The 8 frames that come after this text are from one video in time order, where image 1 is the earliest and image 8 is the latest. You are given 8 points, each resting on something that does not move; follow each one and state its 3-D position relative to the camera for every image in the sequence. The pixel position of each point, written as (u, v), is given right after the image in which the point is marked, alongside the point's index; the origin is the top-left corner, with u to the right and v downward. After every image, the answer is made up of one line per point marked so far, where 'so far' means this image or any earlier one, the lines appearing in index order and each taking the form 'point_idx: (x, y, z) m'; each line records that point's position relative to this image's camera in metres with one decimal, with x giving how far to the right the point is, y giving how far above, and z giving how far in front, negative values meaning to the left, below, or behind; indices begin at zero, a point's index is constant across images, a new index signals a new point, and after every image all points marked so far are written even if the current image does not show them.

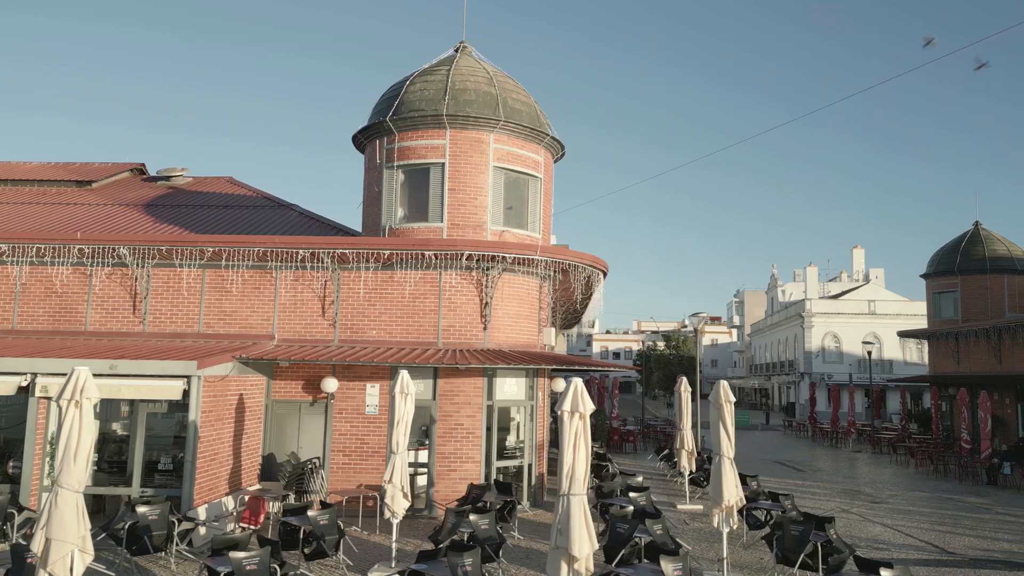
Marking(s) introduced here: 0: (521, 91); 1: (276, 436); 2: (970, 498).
0: (+0.1, +2.1, +14.7) m
1: (-2.2, -1.4, +12.7) m
2: (+5.8, -2.7, +17.3) m
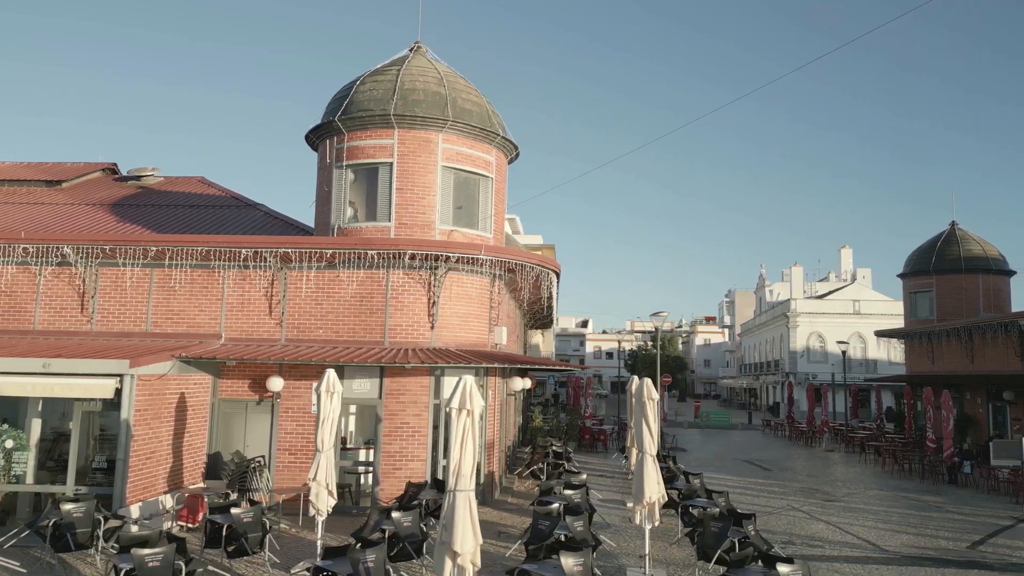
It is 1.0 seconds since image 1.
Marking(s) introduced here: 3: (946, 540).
0: (-0.4, +2.1, +14.7) m
1: (-2.7, -1.4, +12.8) m
2: (+5.3, -2.7, +17.4) m
3: (+3.7, -2.2, +11.7) m
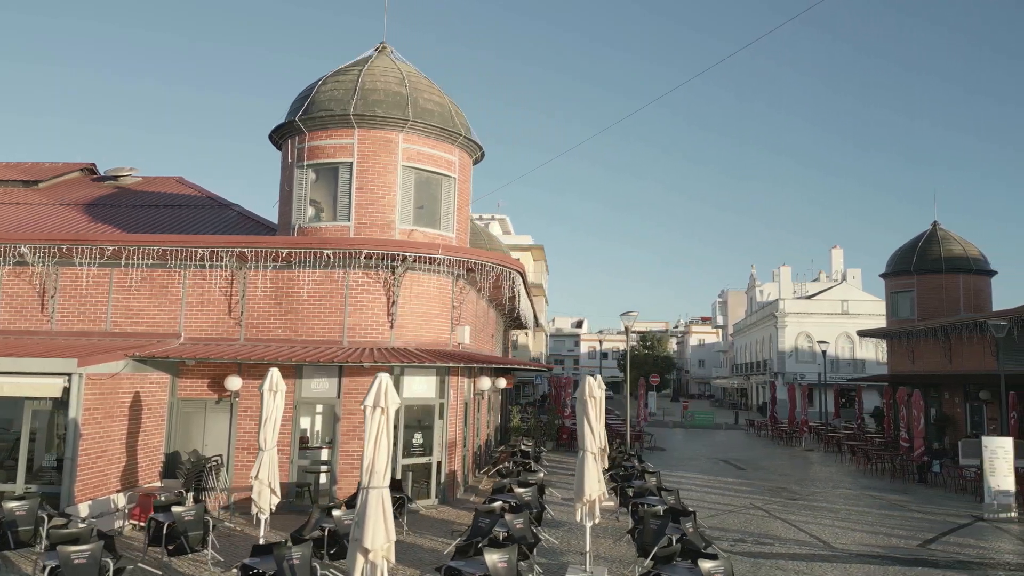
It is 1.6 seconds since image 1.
0: (-0.8, +2.1, +14.8) m
1: (-3.1, -1.4, +12.8) m
2: (+4.9, -2.7, +17.4) m
3: (+3.4, -2.2, +11.8) m
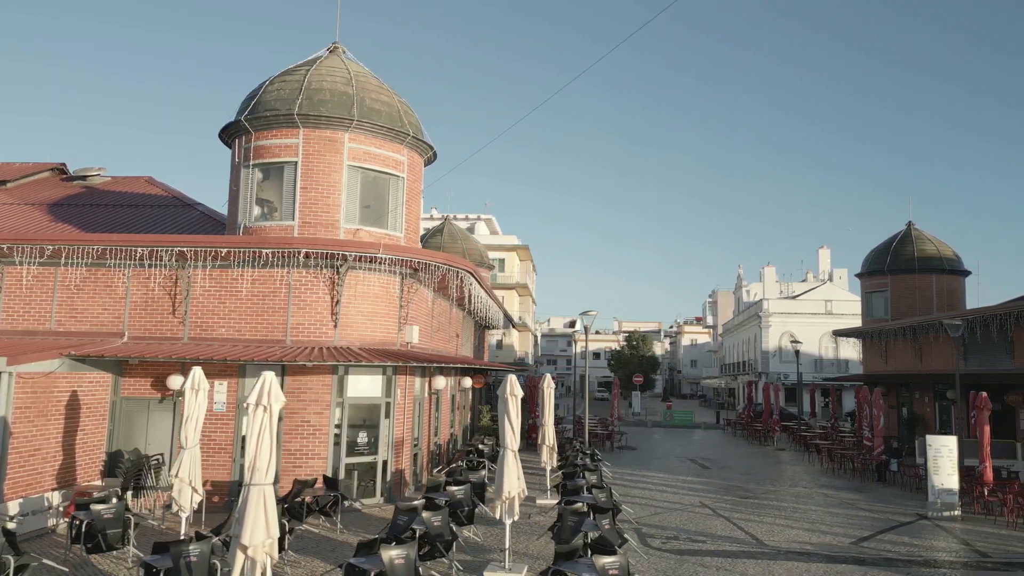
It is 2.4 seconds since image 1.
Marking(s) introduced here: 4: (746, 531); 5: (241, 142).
0: (-1.4, +2.1, +14.8) m
1: (-3.6, -1.4, +12.8) m
2: (+4.3, -2.6, +17.5) m
3: (+2.8, -2.1, +11.9) m
4: (+2.0, -2.1, +12.0) m
5: (-2.8, +1.5, +14.2) m
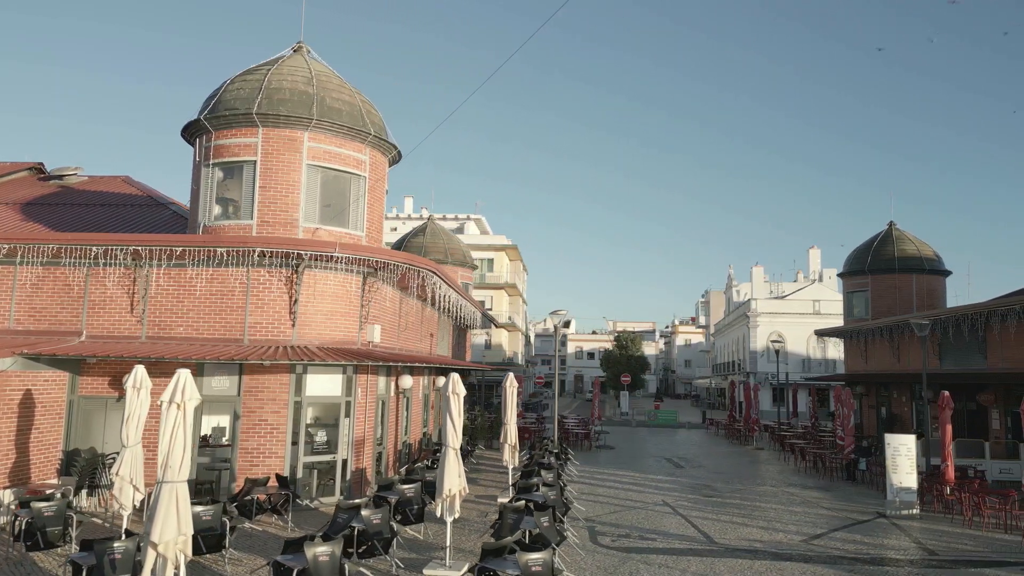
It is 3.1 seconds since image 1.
0: (-1.8, +2.1, +14.9) m
1: (-4.0, -1.4, +12.8) m
2: (+3.9, -2.6, +17.5) m
3: (+2.4, -2.1, +11.9) m
4: (+1.6, -2.1, +12.1) m
5: (-3.2, +1.5, +14.2) m
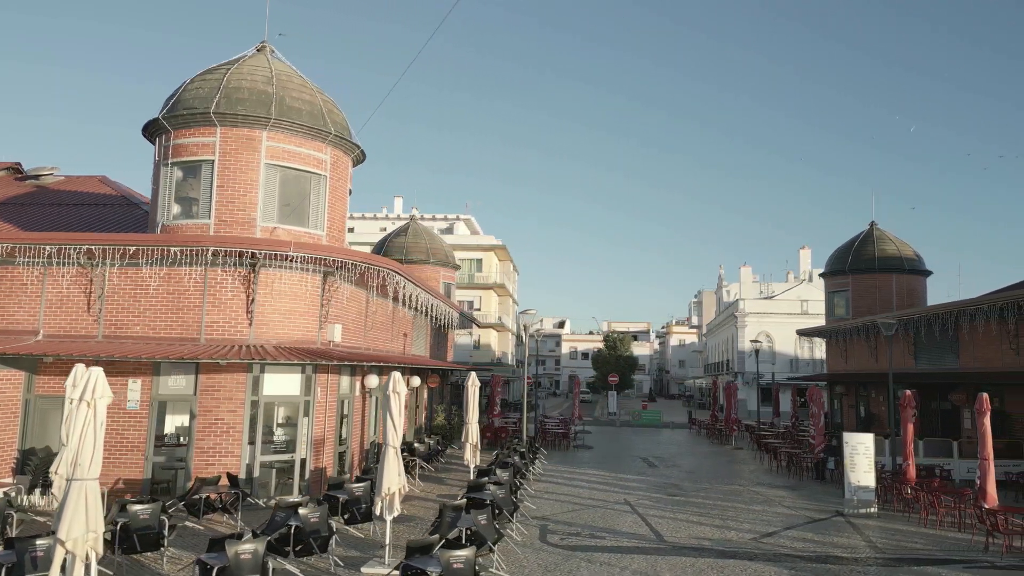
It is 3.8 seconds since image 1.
0: (-2.2, +2.1, +14.9) m
1: (-4.4, -1.4, +12.8) m
2: (+3.4, -2.6, +17.6) m
3: (+2.0, -2.1, +11.9) m
4: (+1.2, -2.1, +12.1) m
5: (-3.6, +1.5, +14.2) m
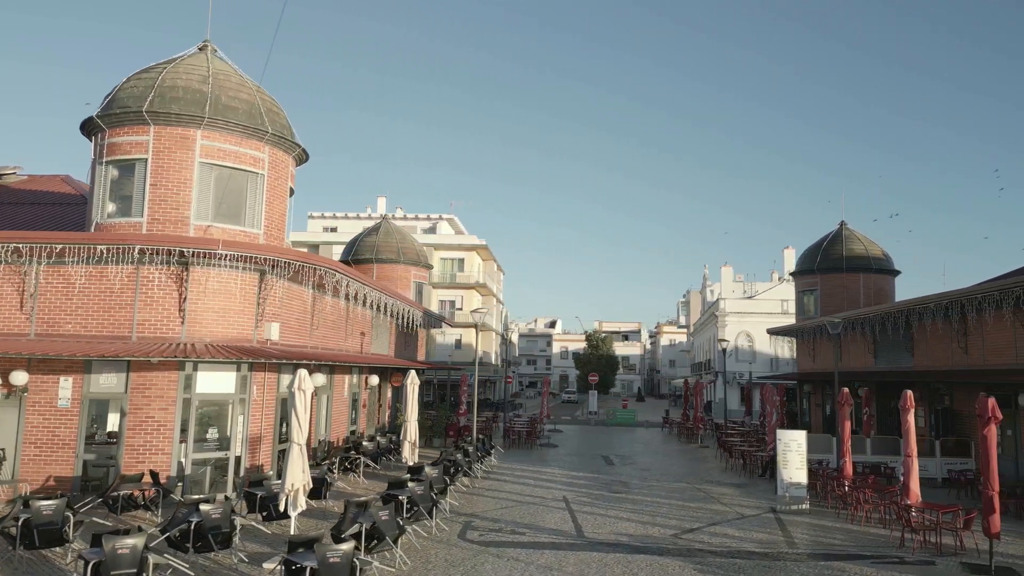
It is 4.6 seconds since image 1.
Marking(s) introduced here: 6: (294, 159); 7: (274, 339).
0: (-2.9, +2.2, +14.9) m
1: (-5.1, -1.3, +12.9) m
2: (+2.7, -2.6, +17.7) m
3: (+1.3, -2.1, +12.0) m
4: (+0.6, -2.1, +12.2) m
5: (-4.3, +1.5, +14.2) m
6: (-2.5, +1.5, +16.0) m
7: (-2.6, -0.5, +14.7) m
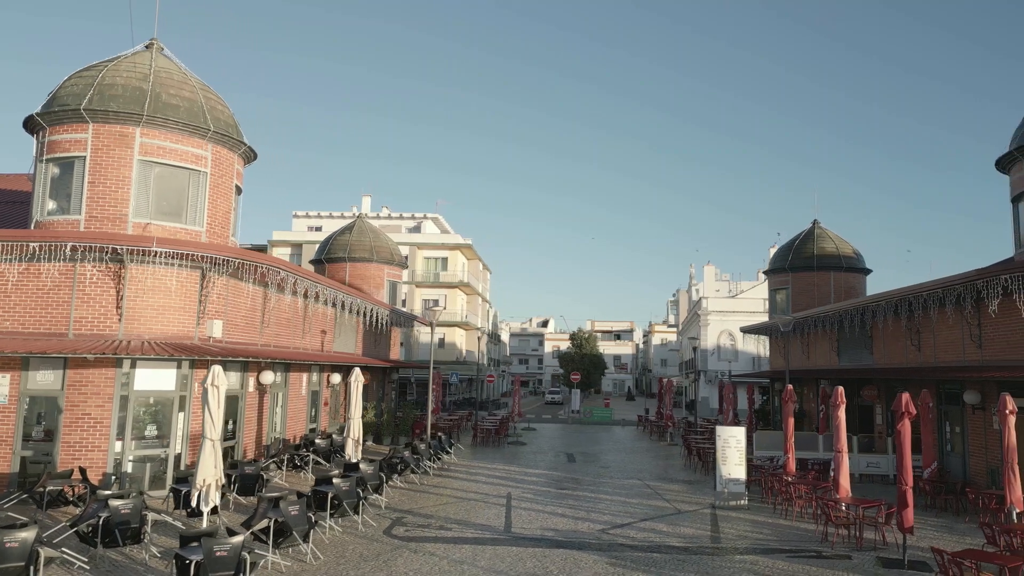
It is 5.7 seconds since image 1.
0: (-3.5, +2.2, +15.0) m
1: (-5.7, -1.3, +12.9) m
2: (+2.1, -2.6, +17.7) m
3: (+0.7, -2.1, +12.1) m
4: (0.0, -2.1, +12.2) m
5: (-4.9, +1.6, +14.3) m
6: (-3.2, +1.5, +16.0) m
7: (-3.2, -0.5, +14.8) m
